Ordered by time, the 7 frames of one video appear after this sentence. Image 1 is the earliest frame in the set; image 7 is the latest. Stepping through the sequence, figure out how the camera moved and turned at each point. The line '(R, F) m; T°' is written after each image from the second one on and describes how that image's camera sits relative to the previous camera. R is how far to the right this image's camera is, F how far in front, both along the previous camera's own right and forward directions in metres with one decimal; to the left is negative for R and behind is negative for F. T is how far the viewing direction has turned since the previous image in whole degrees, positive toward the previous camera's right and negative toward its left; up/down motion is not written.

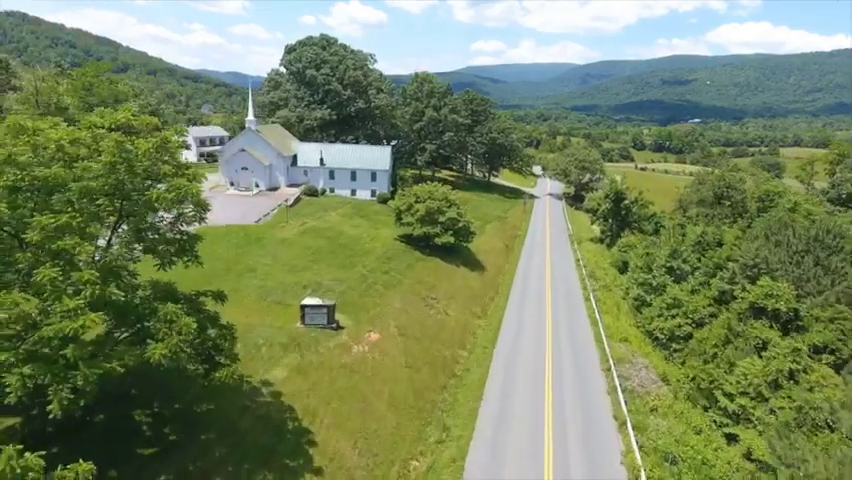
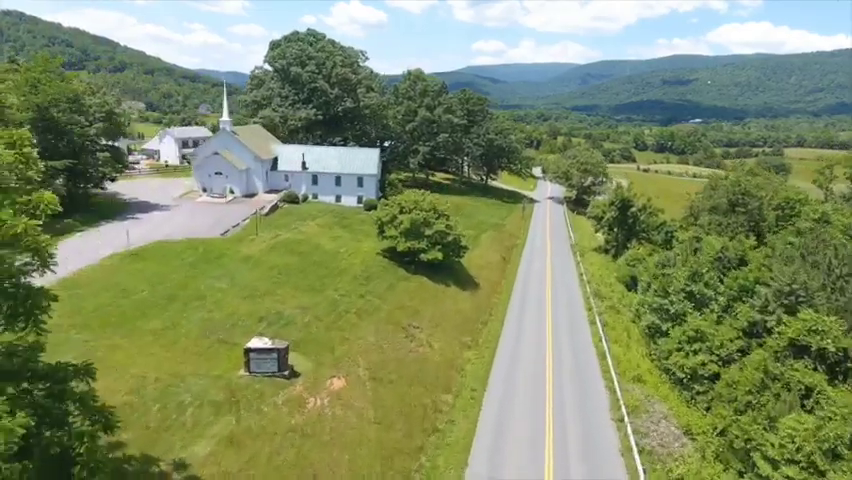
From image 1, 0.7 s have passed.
(+0.7, +5.4) m; 0°
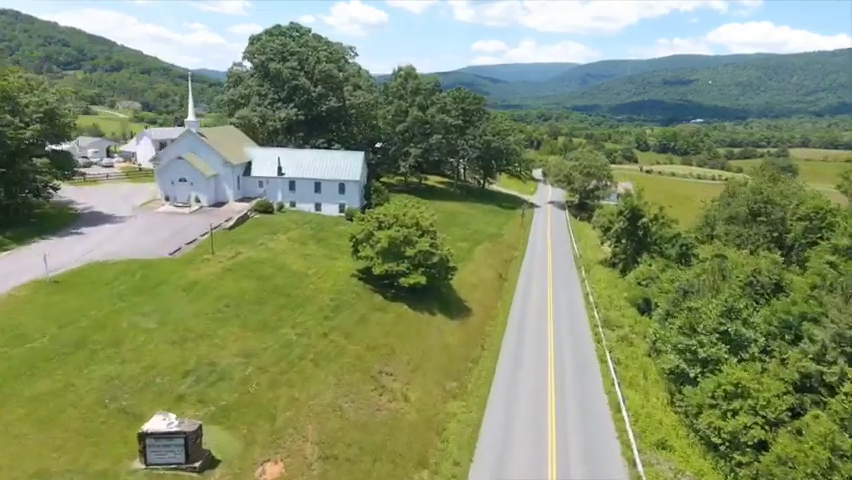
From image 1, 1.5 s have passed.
(+0.7, +6.2) m; 0°
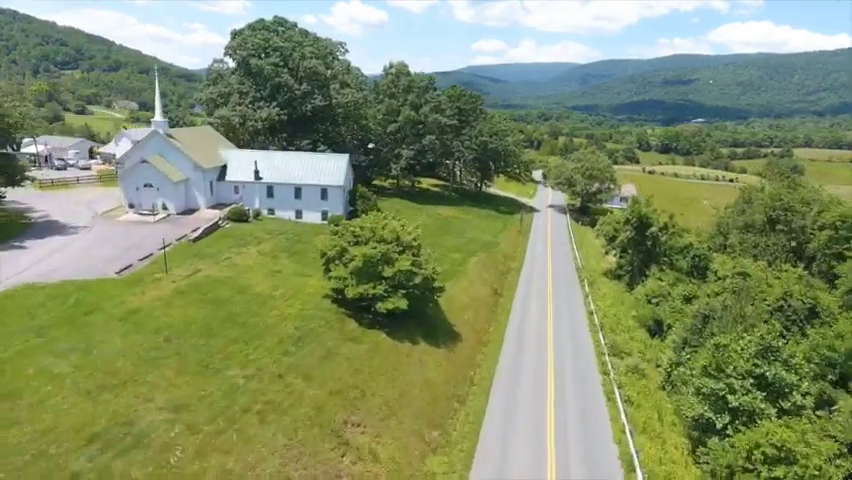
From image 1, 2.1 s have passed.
(+0.6, +4.7) m; 0°
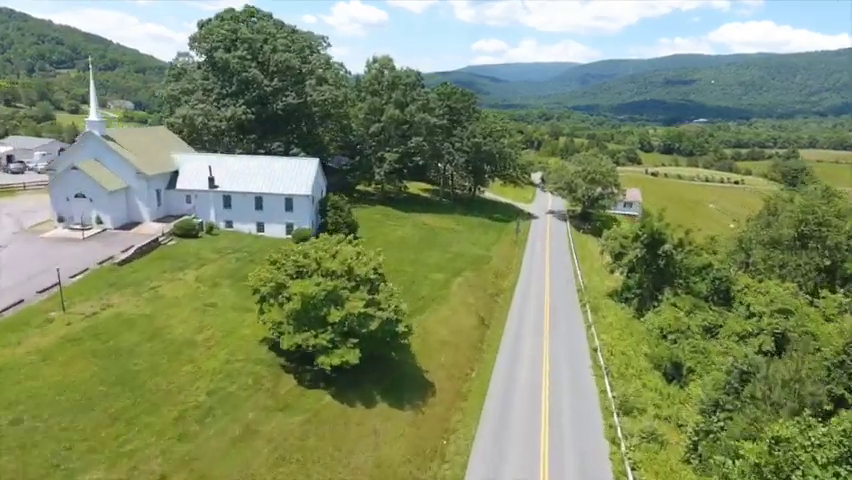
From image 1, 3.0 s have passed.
(+1.1, +7.0) m; 0°
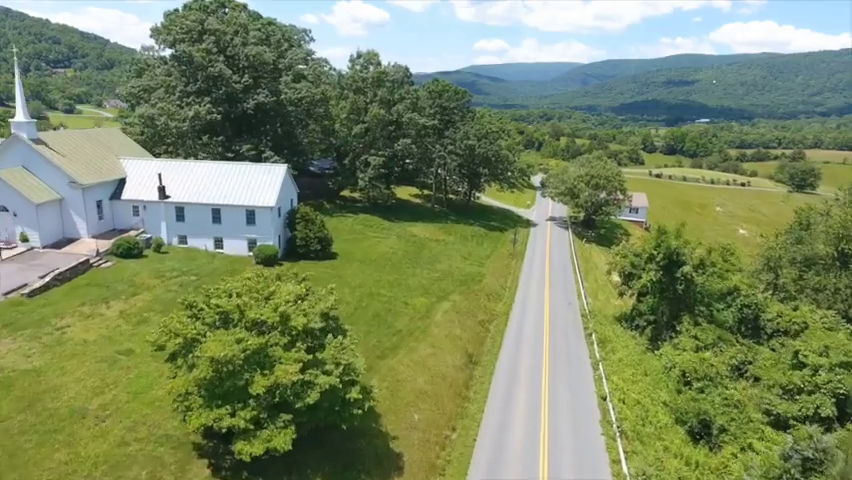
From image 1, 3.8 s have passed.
(+0.8, +6.2) m; 0°
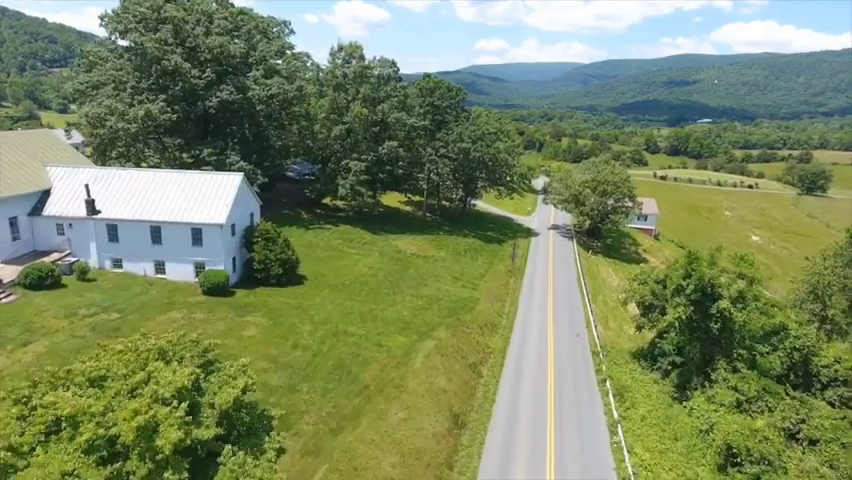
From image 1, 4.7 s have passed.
(+0.7, +6.9) m; 0°
